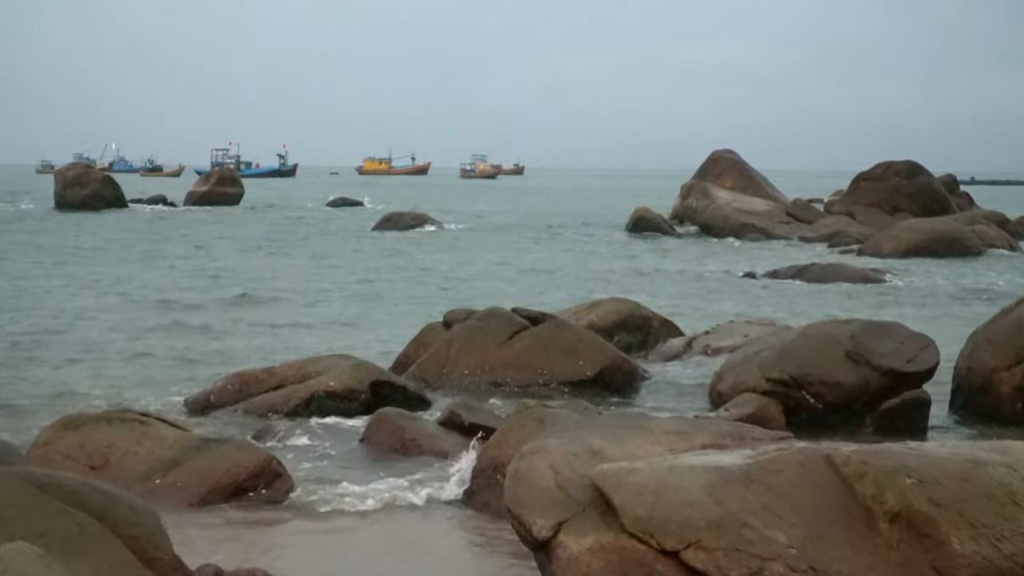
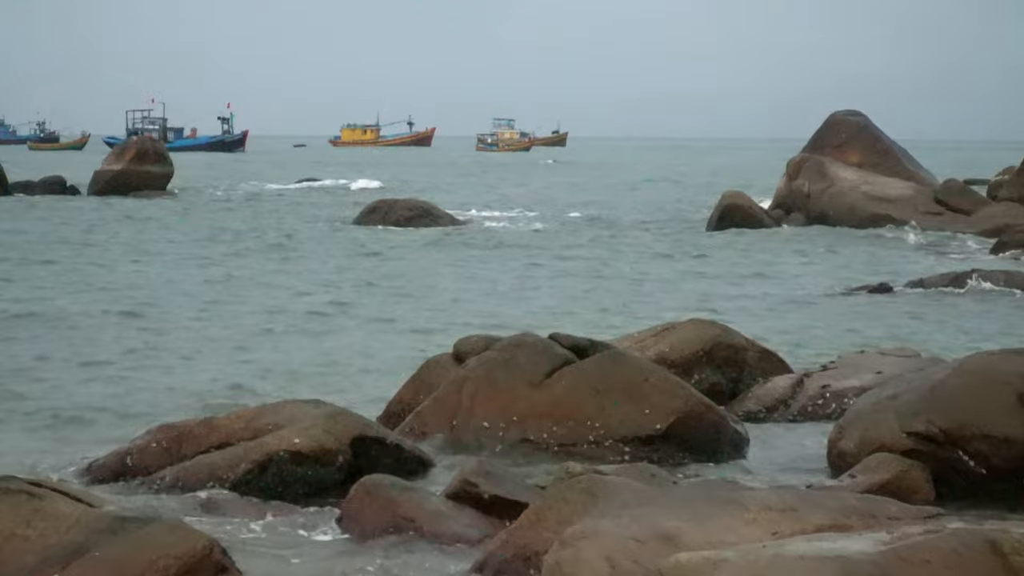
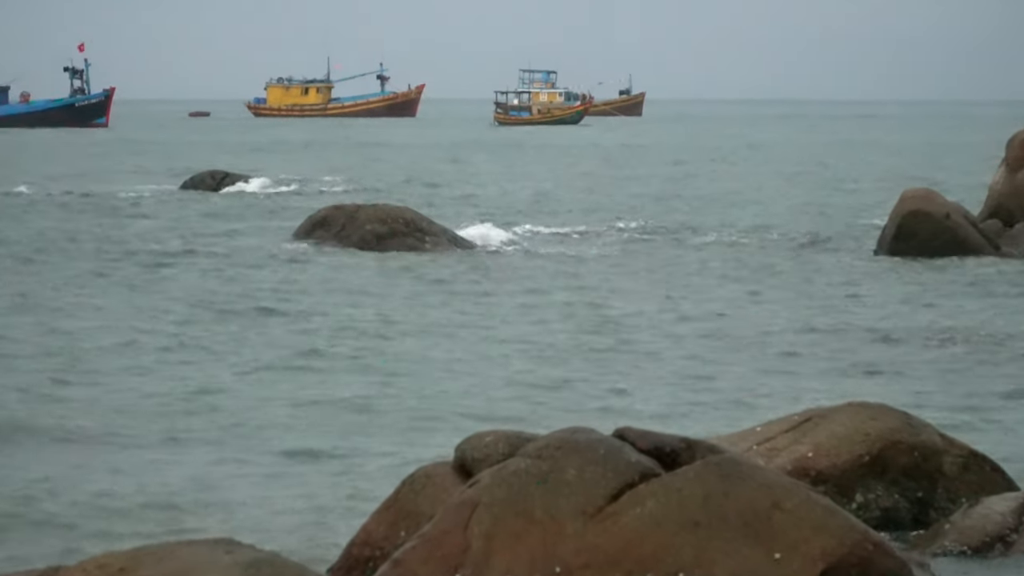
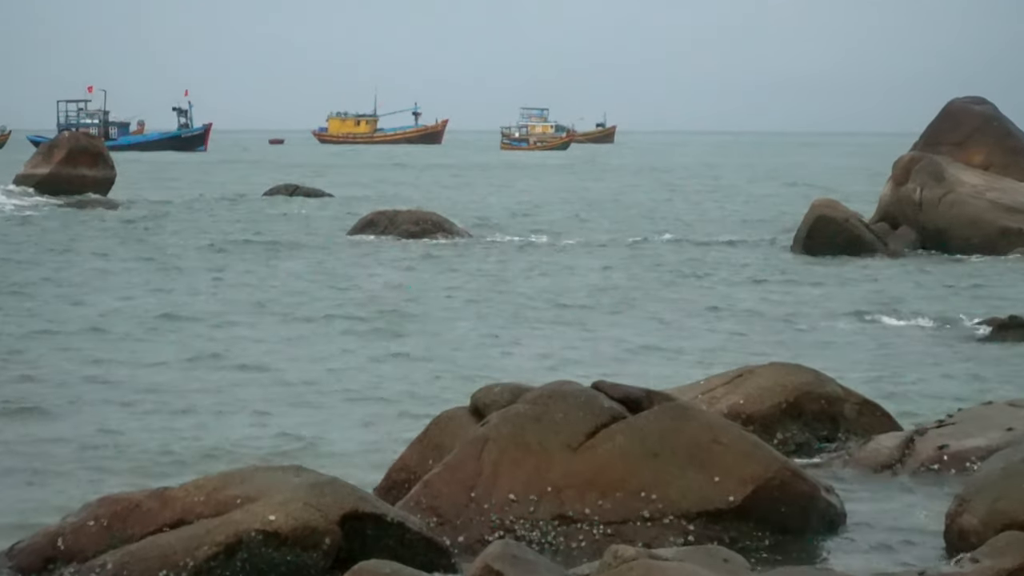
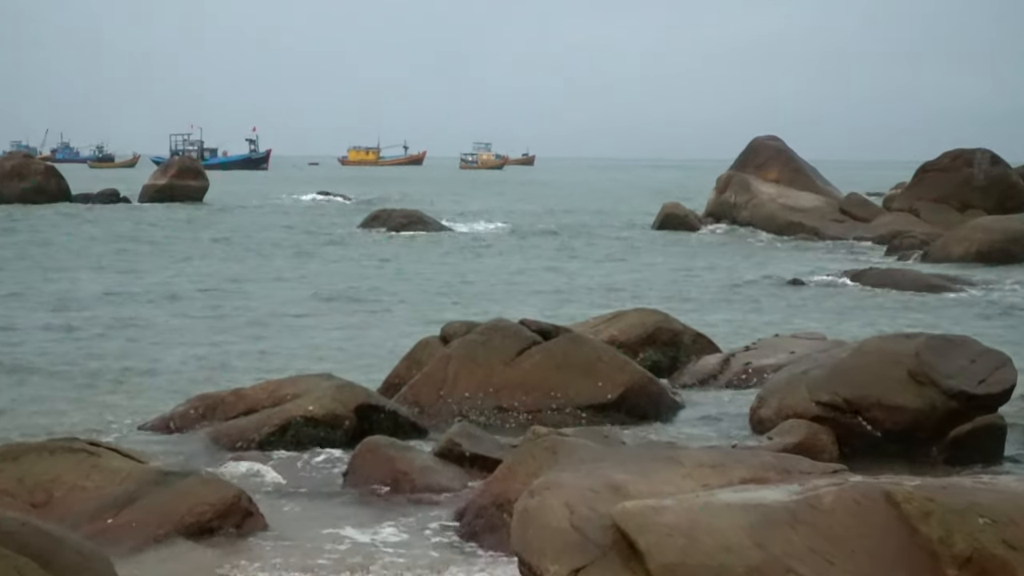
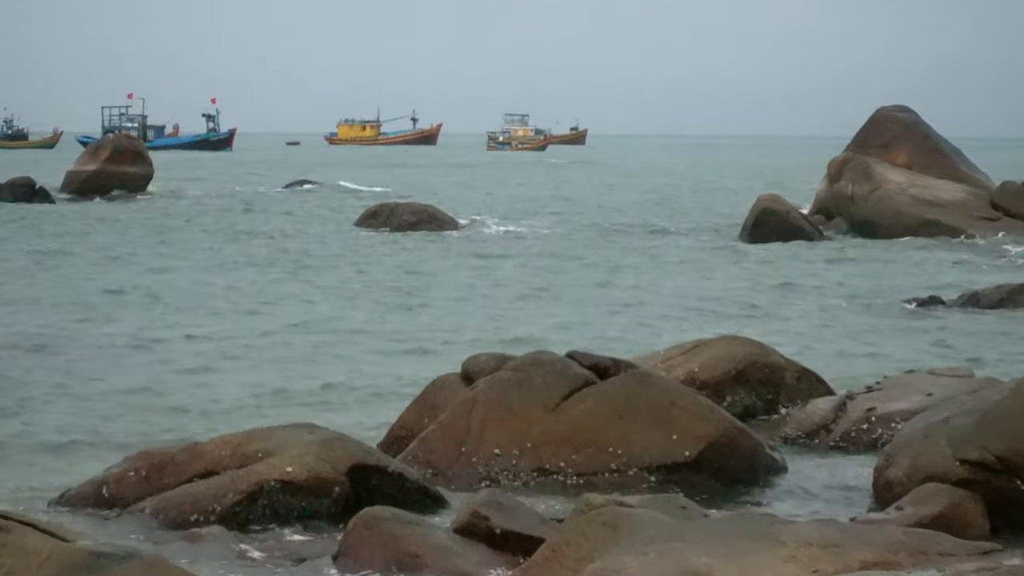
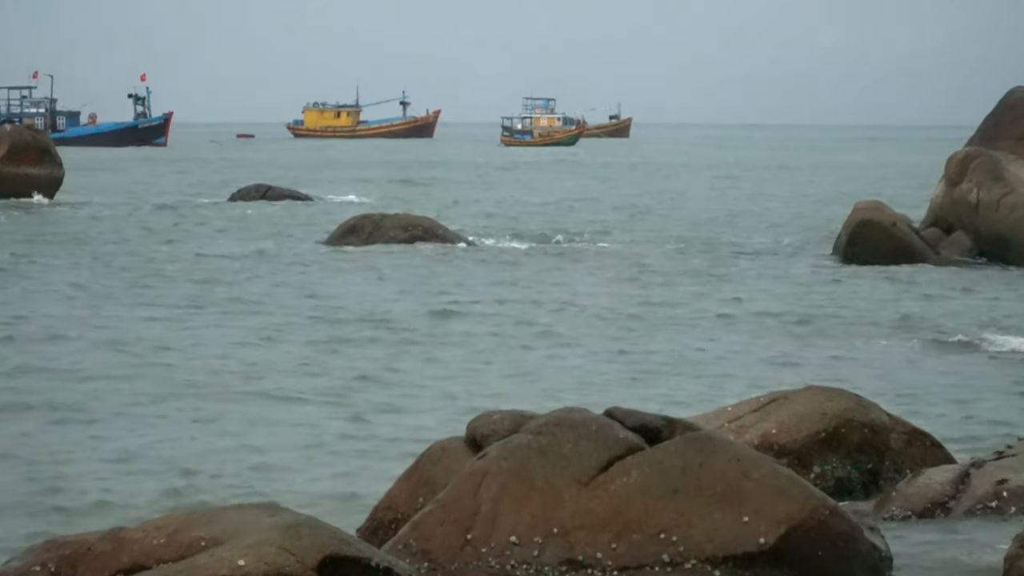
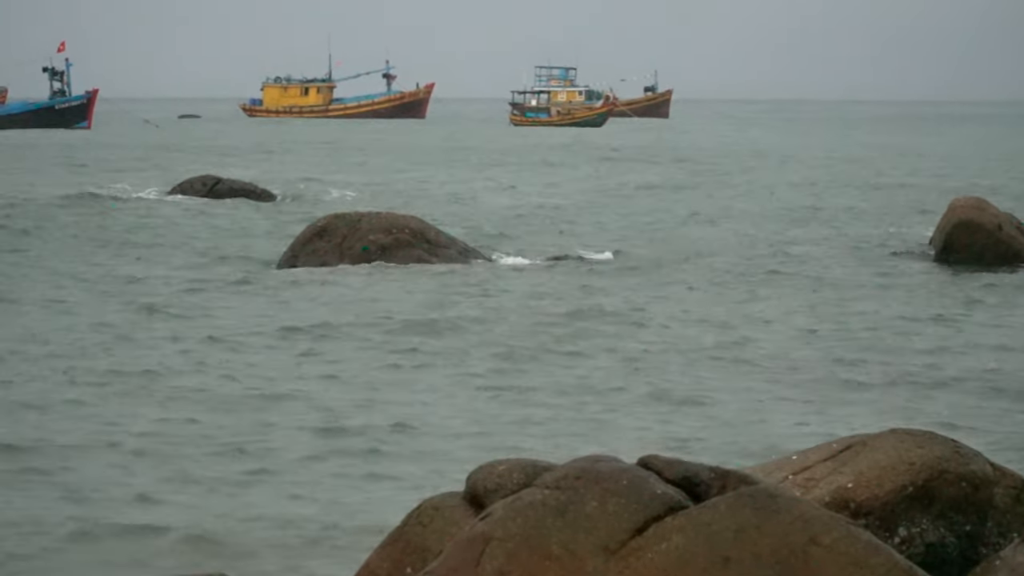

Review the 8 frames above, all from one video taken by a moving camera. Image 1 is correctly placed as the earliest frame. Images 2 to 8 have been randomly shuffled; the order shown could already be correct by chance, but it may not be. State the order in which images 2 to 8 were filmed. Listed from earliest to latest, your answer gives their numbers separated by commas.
5, 2, 6, 4, 7, 3, 8
